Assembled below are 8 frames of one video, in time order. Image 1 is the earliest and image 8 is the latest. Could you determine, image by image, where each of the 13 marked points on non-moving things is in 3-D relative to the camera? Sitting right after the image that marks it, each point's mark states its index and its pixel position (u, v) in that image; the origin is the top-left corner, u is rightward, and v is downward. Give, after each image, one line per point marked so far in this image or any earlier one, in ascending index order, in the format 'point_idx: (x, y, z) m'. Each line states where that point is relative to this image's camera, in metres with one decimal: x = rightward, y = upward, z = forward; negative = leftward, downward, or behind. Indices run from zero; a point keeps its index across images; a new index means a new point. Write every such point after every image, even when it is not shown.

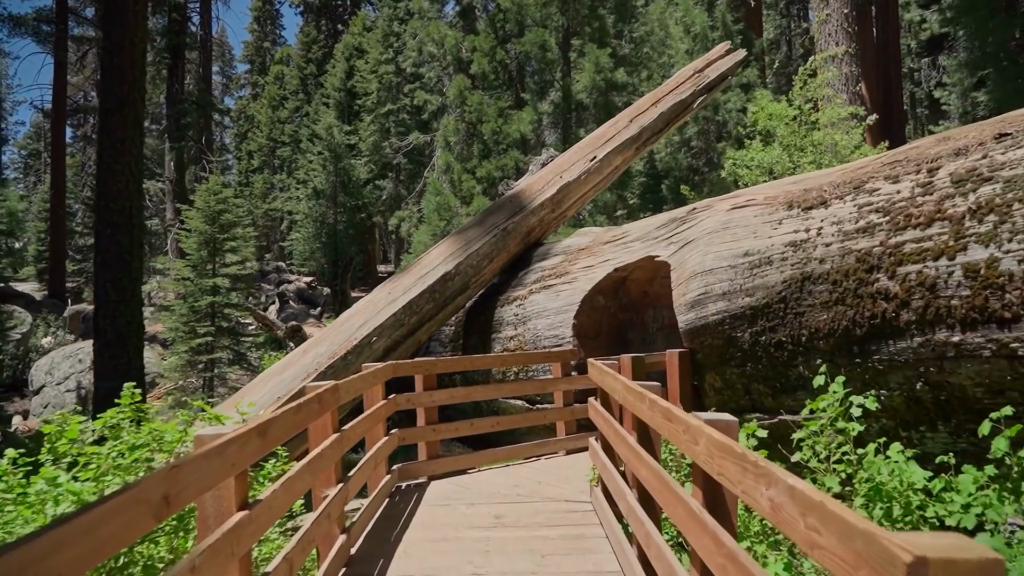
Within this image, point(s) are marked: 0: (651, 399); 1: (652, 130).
0: (+0.6, -0.5, +3.1) m
1: (+2.1, +2.3, +10.4) m
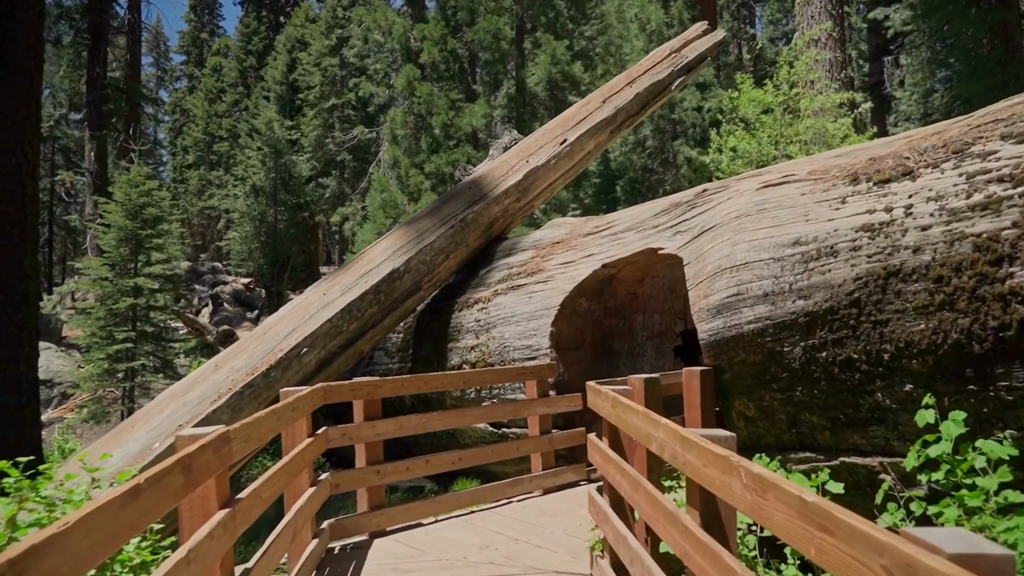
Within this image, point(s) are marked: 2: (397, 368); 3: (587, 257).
0: (+0.6, -0.5, +1.8) m
1: (+1.5, +2.3, +9.3) m
2: (-1.2, -0.9, +7.7) m
3: (+0.6, +0.3, +5.9) m
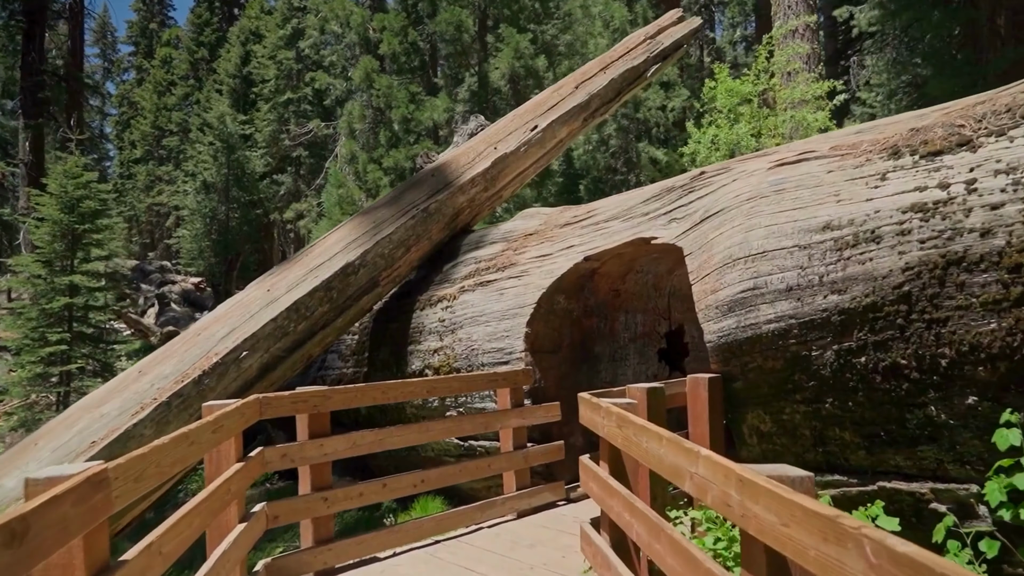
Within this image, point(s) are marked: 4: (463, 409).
0: (+0.6, -0.4, +1.2) m
1: (+1.1, +2.3, +8.7) m
2: (-1.6, -0.8, +7.0) m
3: (+0.4, +0.3, +5.2) m
4: (-0.3, -0.9, +5.5) m
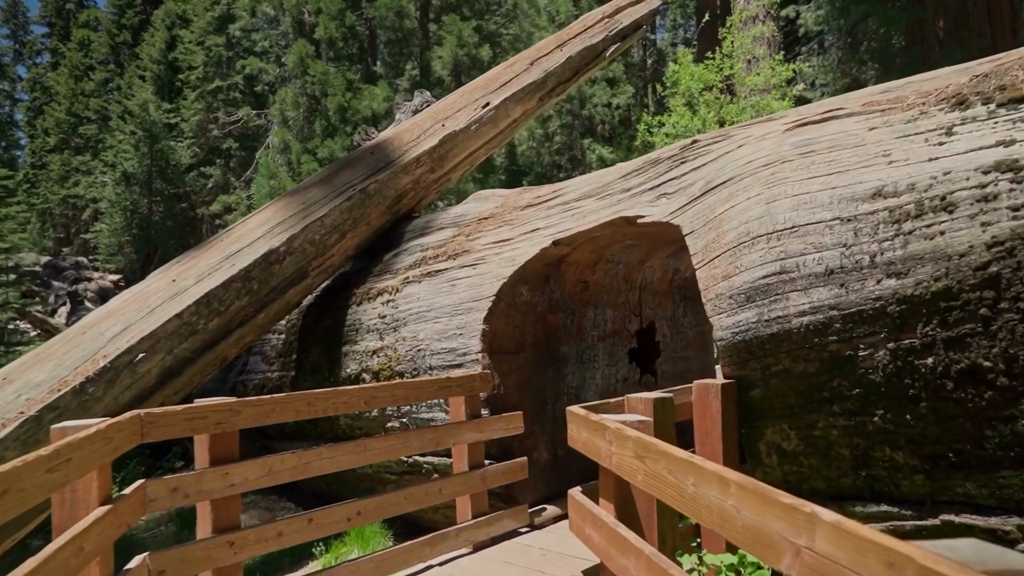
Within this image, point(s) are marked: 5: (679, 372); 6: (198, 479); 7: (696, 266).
0: (+0.7, -0.4, +0.5) m
1: (+0.5, +2.4, +8.0) m
2: (-2.0, -0.8, +6.1) m
3: (+0.1, +0.4, +4.5) m
4: (-0.7, -0.9, +4.7) m
5: (+1.4, -0.7, +5.9) m
6: (-1.3, -0.8, +2.9) m
7: (+0.8, +0.1, +3.0) m
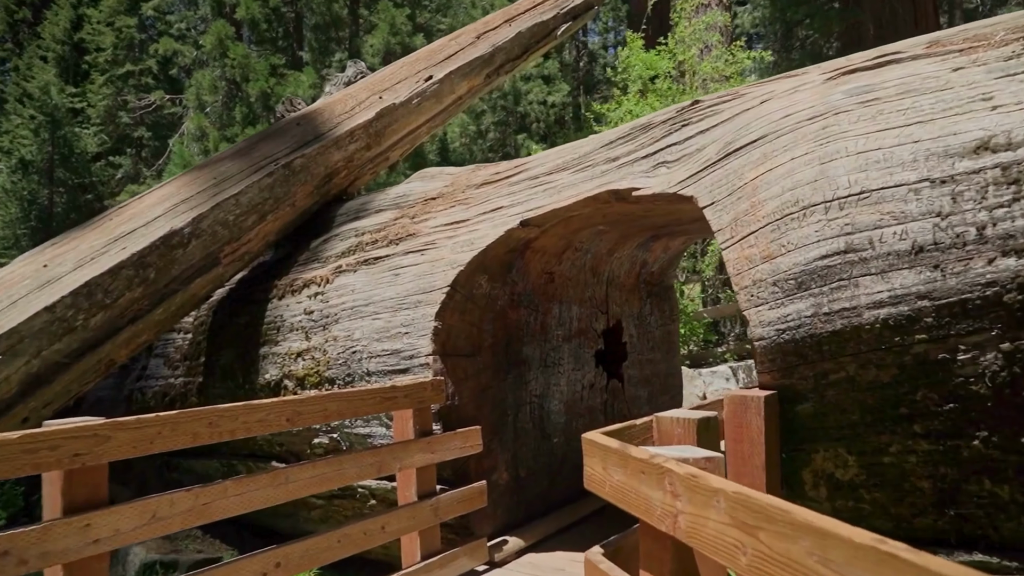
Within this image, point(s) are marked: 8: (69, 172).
0: (+0.8, -0.3, -0.2) m
1: (0.0, +2.4, +7.3) m
2: (-2.4, -0.7, +5.1) m
3: (-0.1, +0.4, +3.8) m
4: (-0.9, -0.8, +3.9) m
5: (+1.0, -0.7, +5.3) m
6: (-1.3, -0.7, +2.0) m
7: (+0.7, +0.1, +2.4) m
8: (-10.6, +2.9, +16.6) m
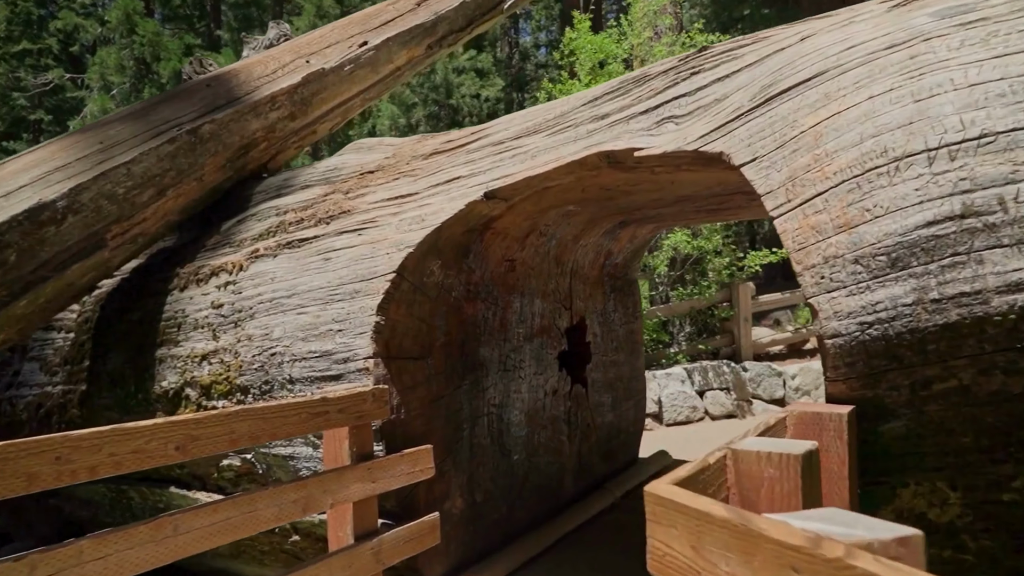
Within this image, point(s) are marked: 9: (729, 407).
0: (+1.0, -0.3, -0.7) m
1: (-0.6, +2.5, +6.7) m
2: (-2.7, -0.6, +4.2) m
3: (-0.3, +0.5, +3.1) m
4: (-1.1, -0.8, +3.1) m
5: (+0.6, -0.6, +4.8) m
6: (-1.3, -0.6, +1.3) m
7: (+0.7, +0.2, +1.8) m
8: (-12.1, +3.0, +14.8) m
9: (+2.3, -1.3, +7.7) m
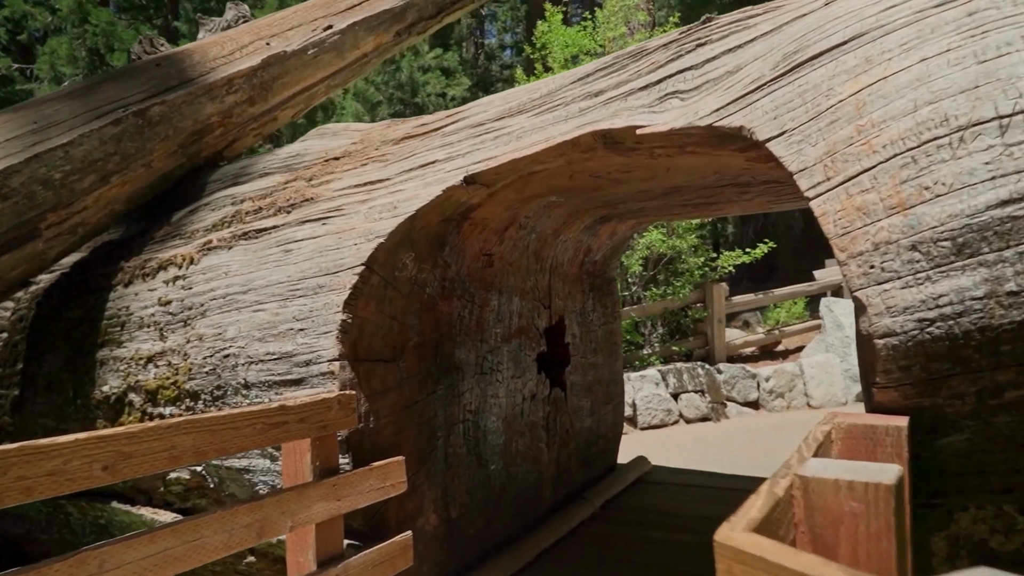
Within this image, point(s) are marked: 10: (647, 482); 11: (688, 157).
0: (+1.2, -0.2, -0.9) m
1: (-0.8, +2.5, +6.4) m
2: (-2.8, -0.6, +3.8) m
3: (-0.4, +0.5, +2.8) m
4: (-1.2, -0.7, +2.8) m
5: (+0.5, -0.6, +4.5) m
6: (-1.3, -0.6, +0.9) m
7: (+0.7, +0.2, +1.6) m
8: (-12.7, +3.0, +14.0) m
9: (+2.0, -1.3, +7.5) m
10: (+0.9, -1.3, +4.8) m
11: (+0.6, +0.4, +2.4) m
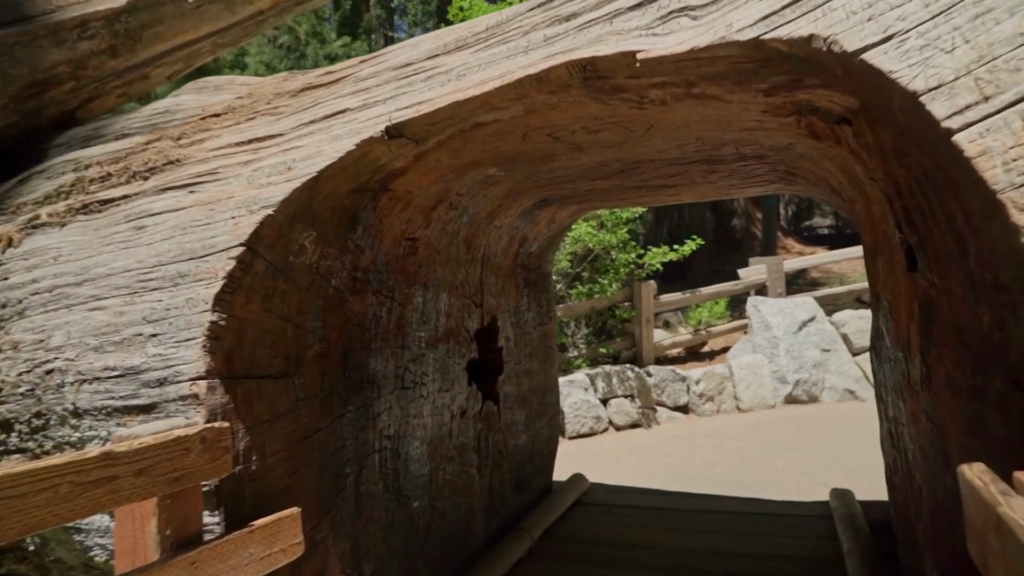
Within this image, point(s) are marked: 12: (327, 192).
0: (+1.4, -0.2, -1.4) m
1: (-1.4, +2.5, +5.6) m
2: (-3.1, -0.6, +2.8) m
3: (-0.6, +0.5, +2.1) m
4: (-1.4, -0.7, +2.0) m
5: (0.0, -0.6, +3.9) m
6: (-1.3, -0.6, +0.1) m
7: (+0.6, +0.2, +1.0) m
8: (-14.2, +3.1, +11.6) m
9: (+1.2, -1.3, +7.1) m
10: (+0.5, -1.3, +4.3) m
11: (+0.4, +0.5, +1.8) m
12: (-0.5, +0.3, +2.1) m
